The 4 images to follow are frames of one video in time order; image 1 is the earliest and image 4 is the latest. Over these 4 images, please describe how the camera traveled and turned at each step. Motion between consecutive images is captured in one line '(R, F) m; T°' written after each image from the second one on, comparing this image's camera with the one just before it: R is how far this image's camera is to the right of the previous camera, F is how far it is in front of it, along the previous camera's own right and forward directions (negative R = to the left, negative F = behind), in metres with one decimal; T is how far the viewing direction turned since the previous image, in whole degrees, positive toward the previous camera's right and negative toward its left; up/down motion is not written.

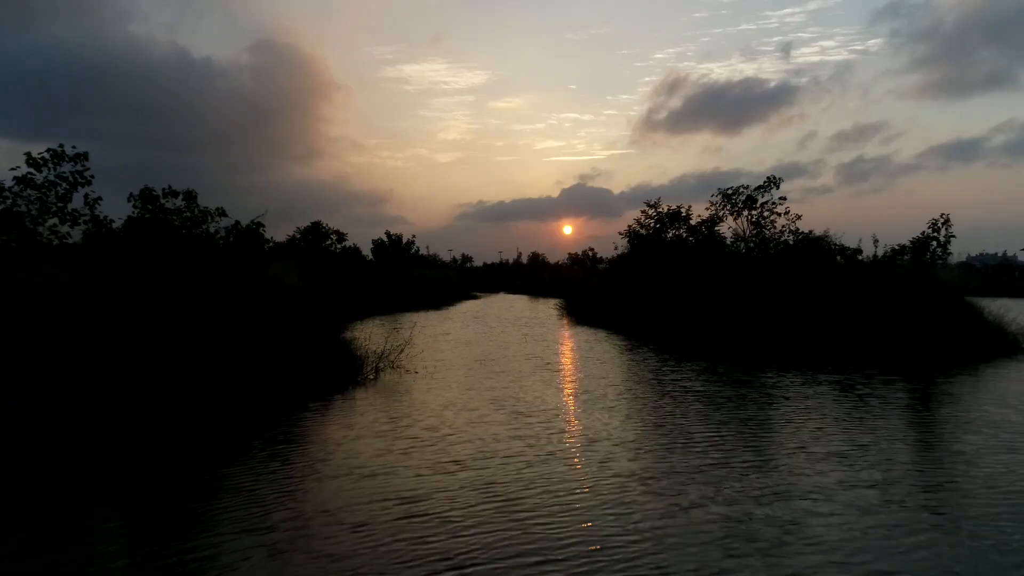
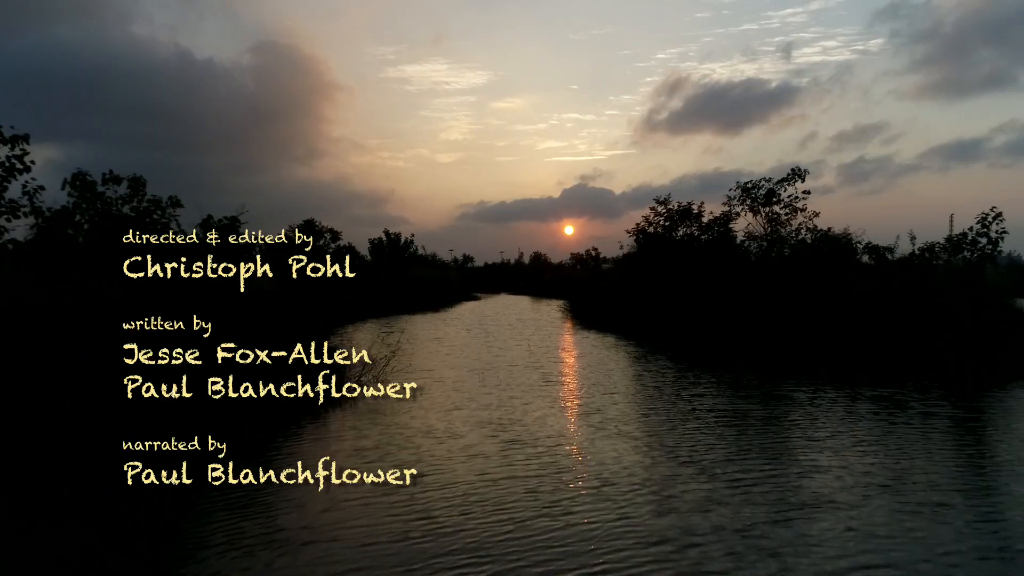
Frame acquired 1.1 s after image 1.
(0.0, +0.6) m; 0°
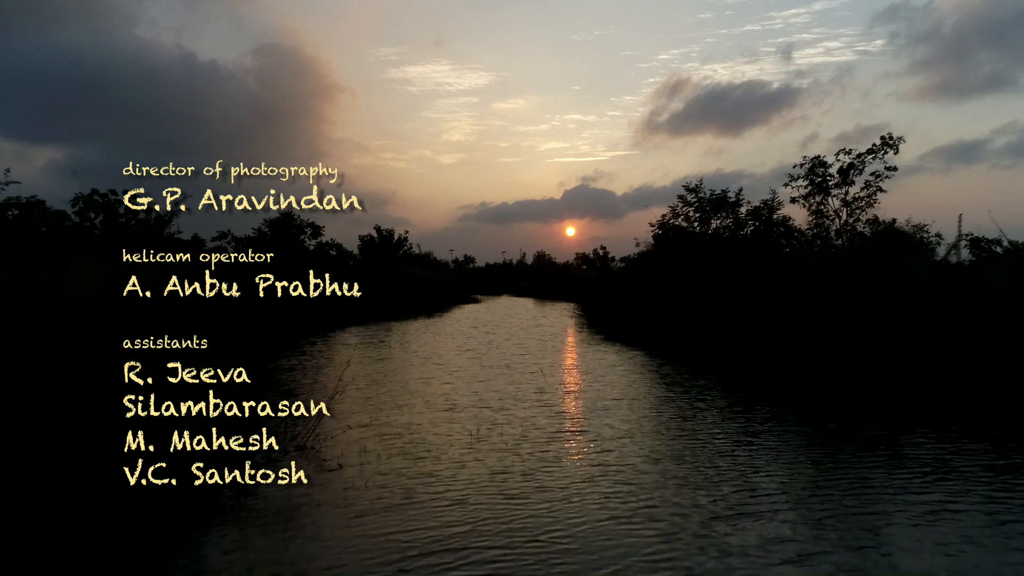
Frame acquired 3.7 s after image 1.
(0.0, +1.5) m; 0°
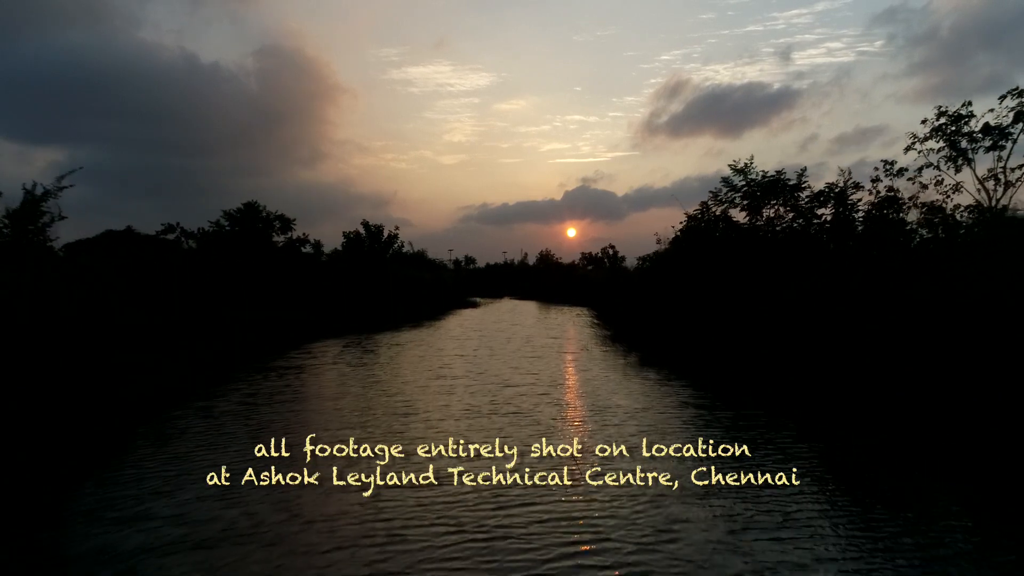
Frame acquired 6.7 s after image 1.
(0.0, +1.7) m; 0°
